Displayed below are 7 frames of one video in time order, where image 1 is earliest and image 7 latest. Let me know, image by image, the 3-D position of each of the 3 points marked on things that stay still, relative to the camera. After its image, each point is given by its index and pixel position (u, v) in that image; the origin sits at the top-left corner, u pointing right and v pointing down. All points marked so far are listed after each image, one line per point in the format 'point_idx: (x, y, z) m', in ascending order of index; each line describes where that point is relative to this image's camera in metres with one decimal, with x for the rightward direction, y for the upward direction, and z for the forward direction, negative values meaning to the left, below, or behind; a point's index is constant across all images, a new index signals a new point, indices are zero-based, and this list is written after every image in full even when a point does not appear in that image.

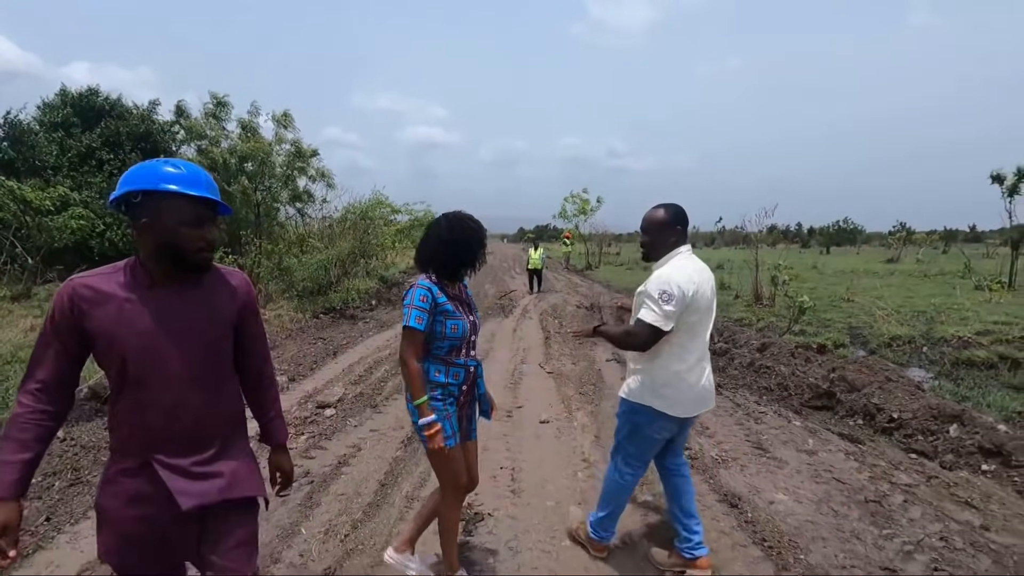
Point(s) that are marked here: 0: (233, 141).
0: (-6.8, +3.6, +15.1) m
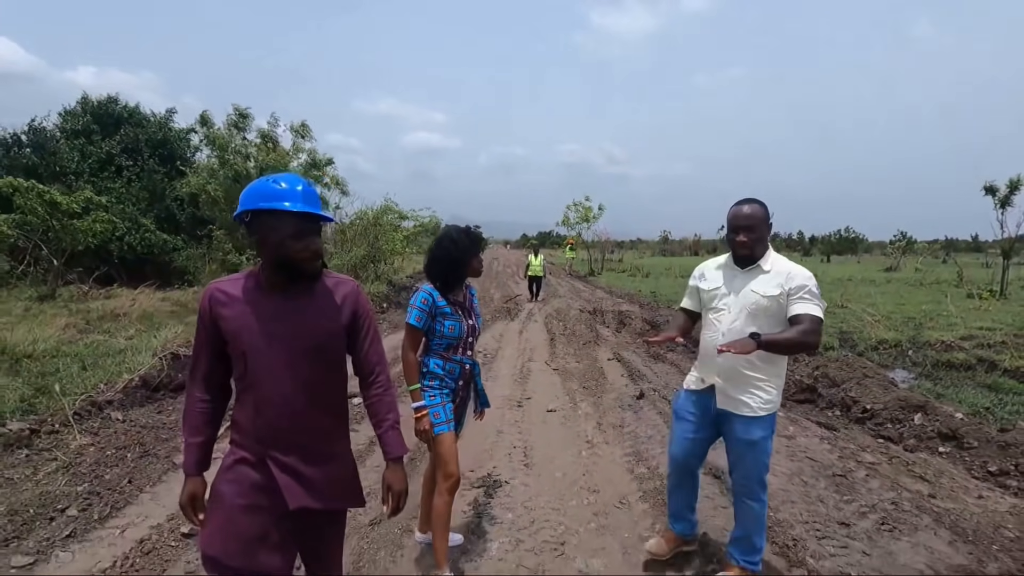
0: (-6.6, +3.5, +15.8) m
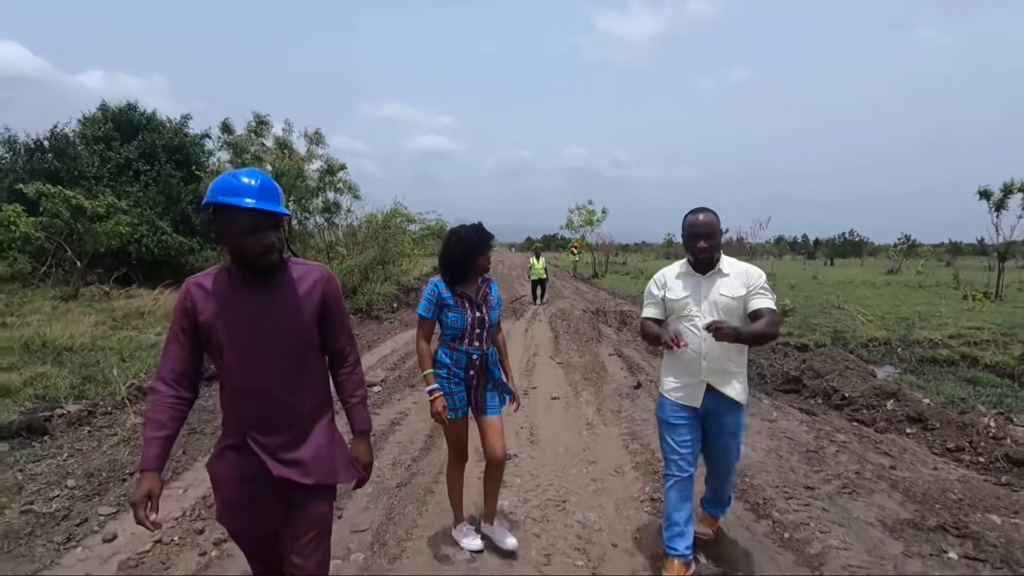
0: (-6.5, +3.5, +16.5) m
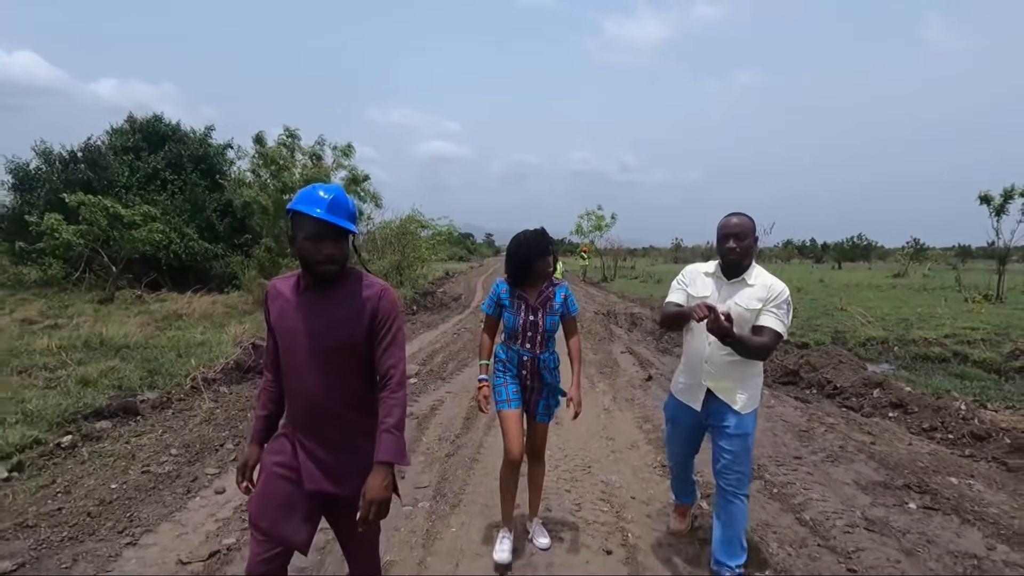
0: (-6.1, +3.4, +17.5) m
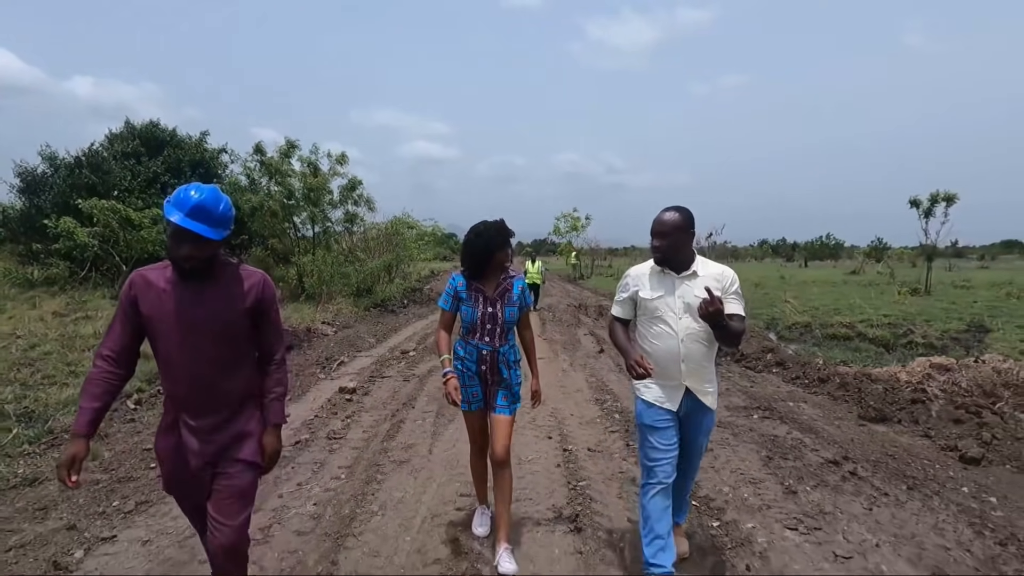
0: (-6.7, +3.6, +19.4) m
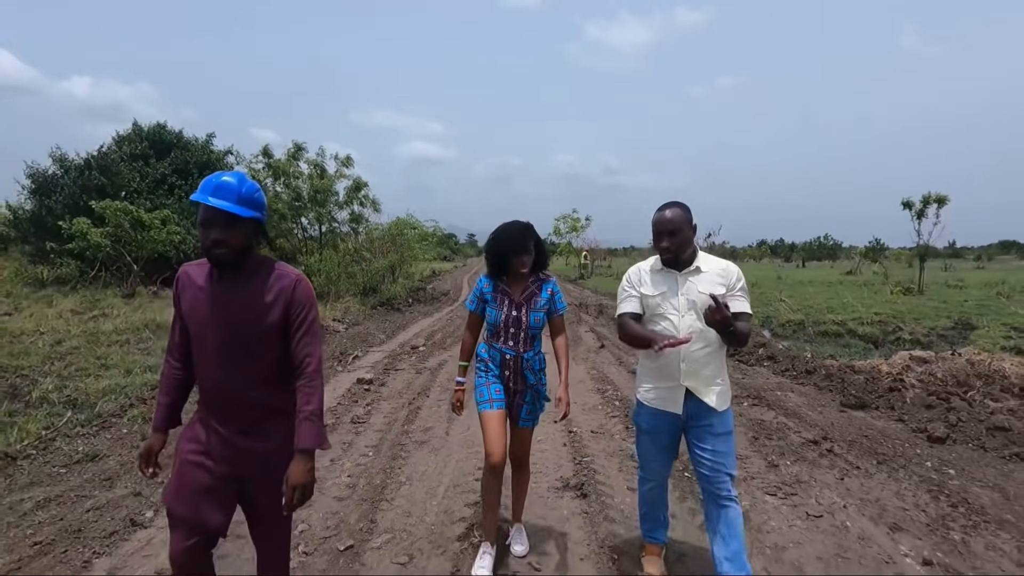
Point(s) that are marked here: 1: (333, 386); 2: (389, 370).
0: (-6.6, +3.6, +19.9) m
1: (-2.4, -1.3, +8.3) m
2: (-1.9, -1.3, +9.3) m
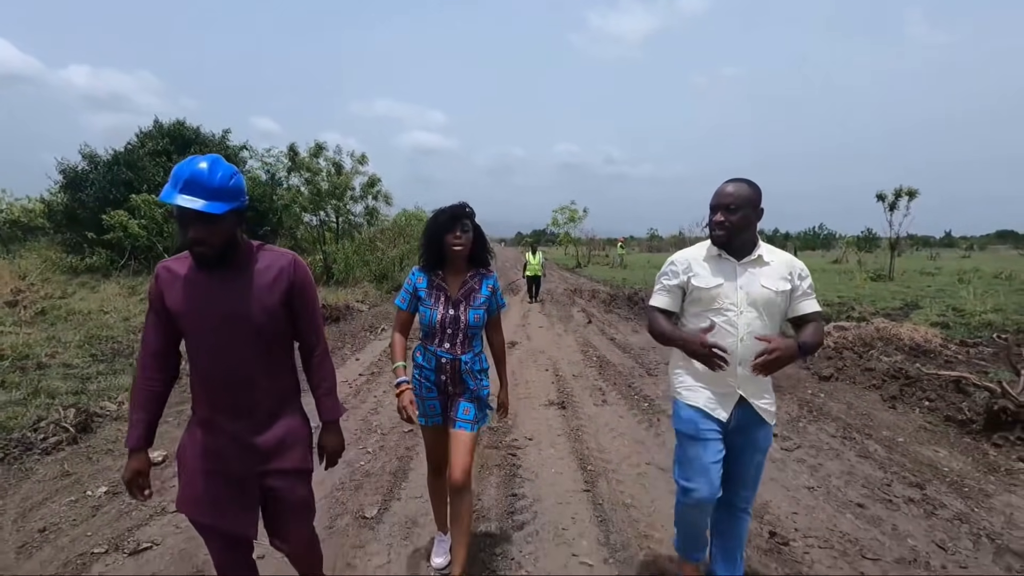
0: (-6.6, +4.1, +21.9) m
1: (-2.4, -1.0, +10.3) m
2: (-1.8, -0.9, +11.4) m
